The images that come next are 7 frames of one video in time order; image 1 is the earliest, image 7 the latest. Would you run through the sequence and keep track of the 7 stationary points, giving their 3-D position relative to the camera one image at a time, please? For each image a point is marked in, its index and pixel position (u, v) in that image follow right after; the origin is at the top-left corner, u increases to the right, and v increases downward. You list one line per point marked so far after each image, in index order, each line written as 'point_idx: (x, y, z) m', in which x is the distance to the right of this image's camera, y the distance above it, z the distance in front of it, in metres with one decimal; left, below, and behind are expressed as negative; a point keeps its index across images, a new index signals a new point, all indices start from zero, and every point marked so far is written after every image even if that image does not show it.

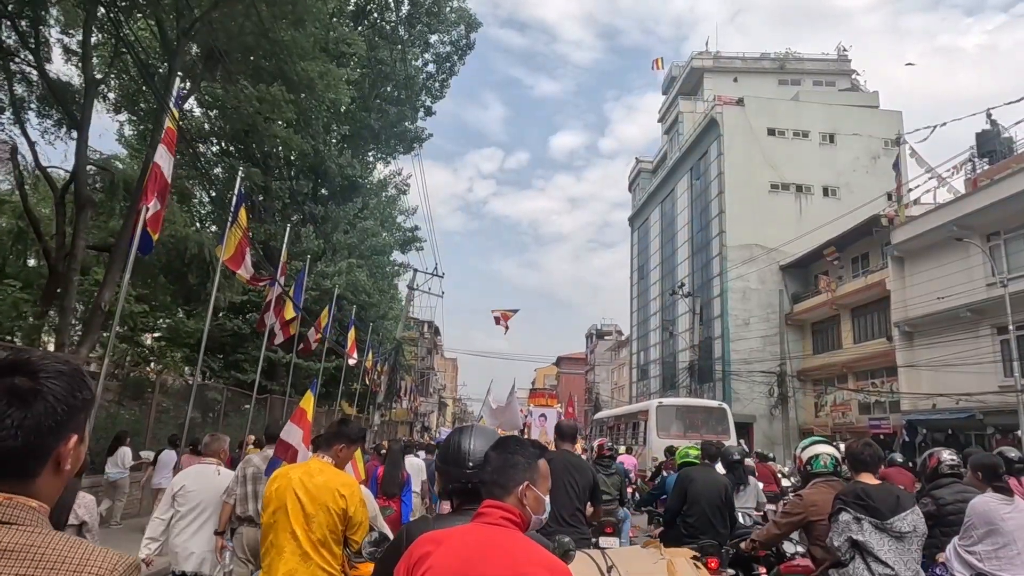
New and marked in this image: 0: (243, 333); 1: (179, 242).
0: (-7.5, -1.2, +19.0) m
1: (-7.4, +1.0, +14.9) m
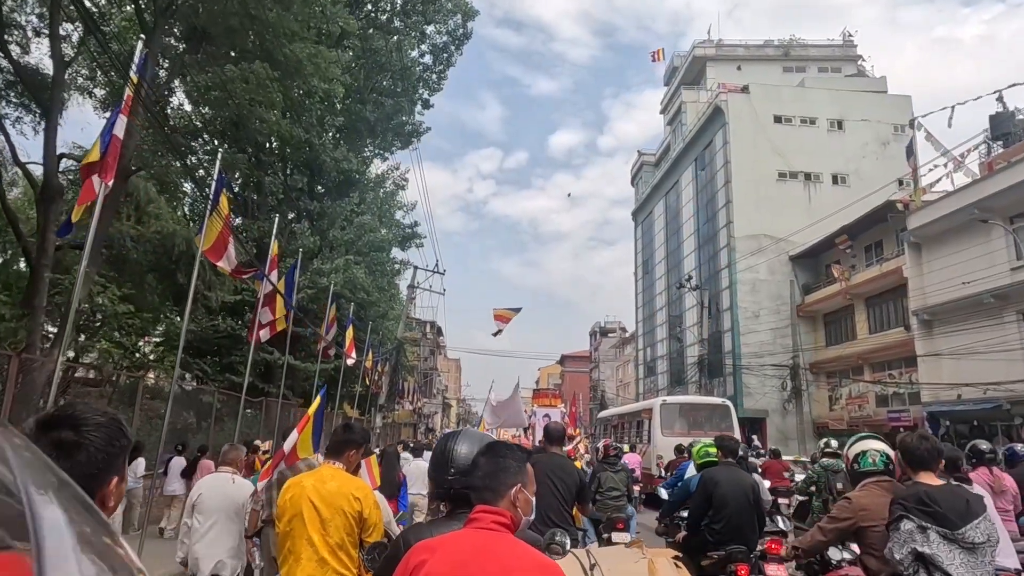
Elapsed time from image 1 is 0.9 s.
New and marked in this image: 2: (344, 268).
0: (-7.3, -1.2, +18.3) m
1: (-7.3, +1.0, +14.2) m
2: (-4.9, +0.6, +19.7) m
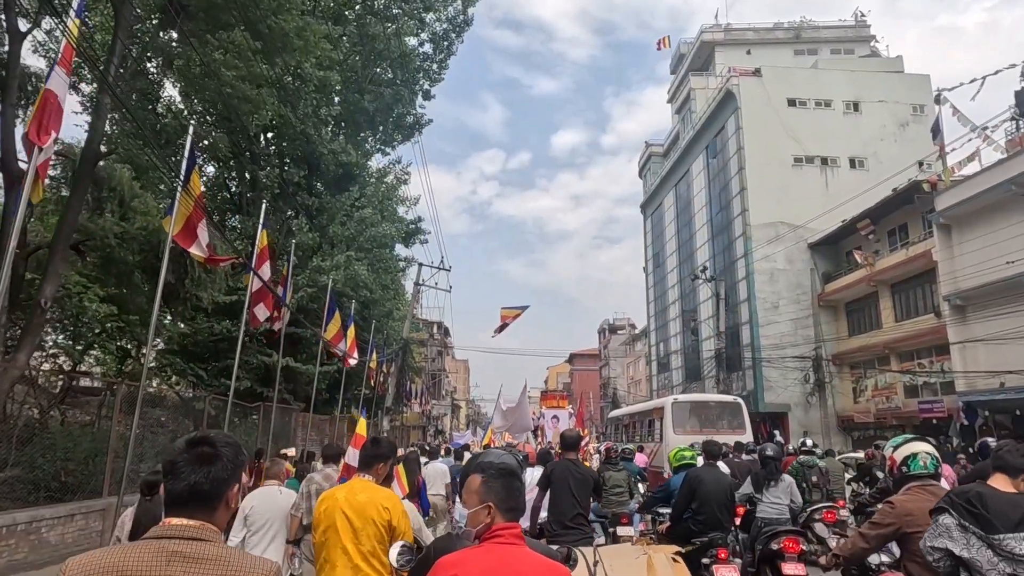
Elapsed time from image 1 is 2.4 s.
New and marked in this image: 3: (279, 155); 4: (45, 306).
0: (-7.1, -1.2, +17.4) m
1: (-7.1, +1.0, +13.3) m
2: (-4.6, +0.6, +18.8) m
3: (-6.7, +3.8, +19.2) m
4: (-6.5, -0.3, +9.5) m
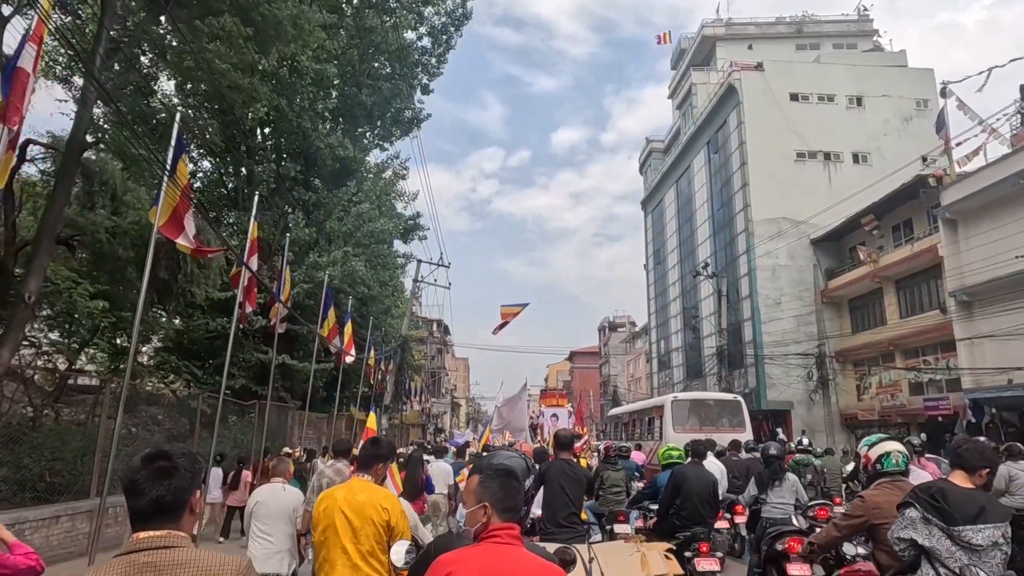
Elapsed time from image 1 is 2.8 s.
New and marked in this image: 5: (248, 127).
0: (-7.1, -1.1, +17.1) m
1: (-7.1, +1.1, +13.0) m
2: (-4.6, +0.7, +18.5) m
3: (-6.7, +3.9, +18.9) m
4: (-6.5, -0.2, +9.2) m
5: (-6.9, +4.2, +17.7) m
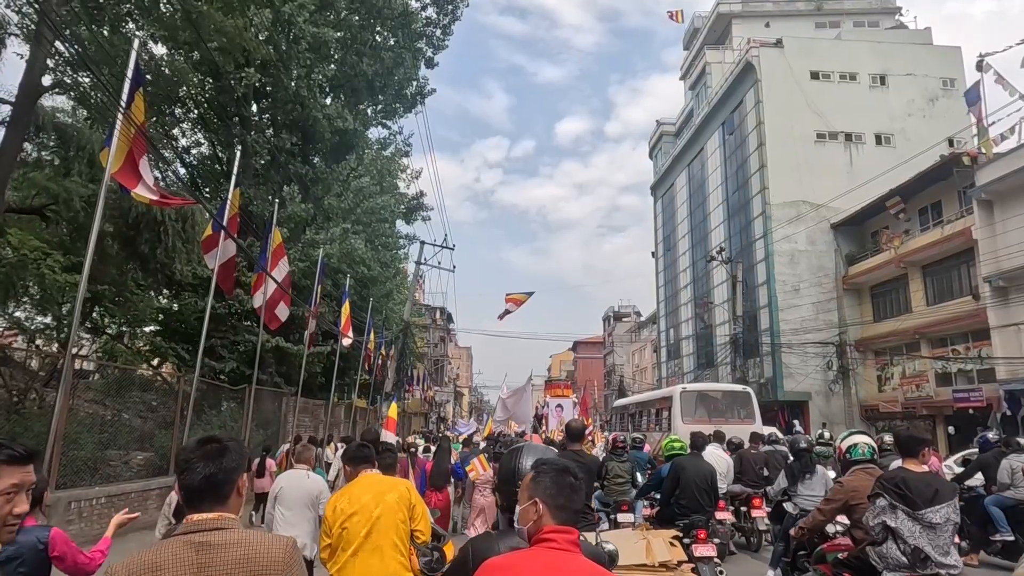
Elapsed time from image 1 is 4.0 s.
0: (-6.9, -0.6, +16.1) m
1: (-6.9, +1.5, +12.0) m
2: (-4.4, +1.3, +17.4) m
3: (-6.4, +4.5, +17.9) m
4: (-6.3, +0.2, +8.2) m
5: (-6.6, +4.8, +16.6) m
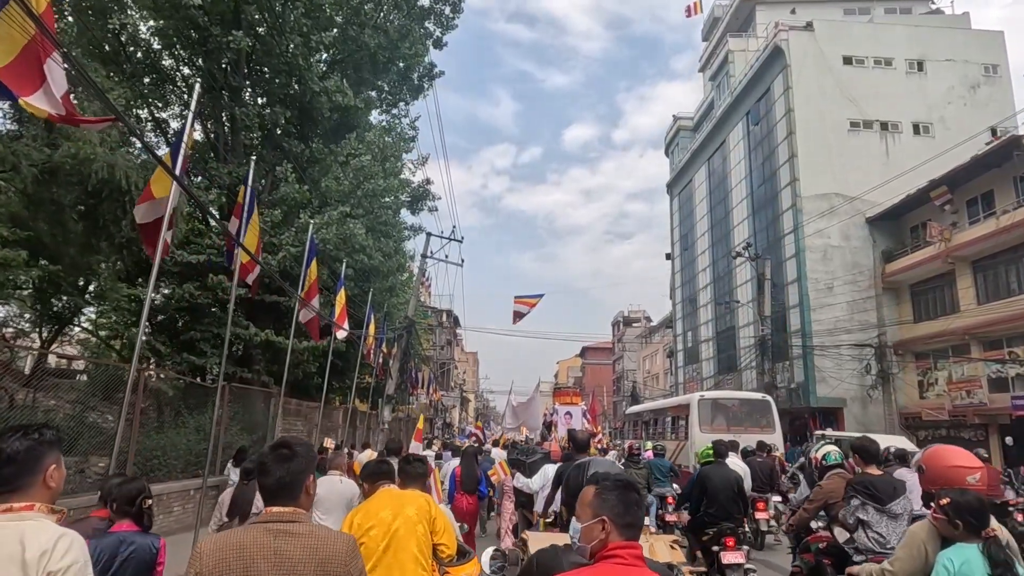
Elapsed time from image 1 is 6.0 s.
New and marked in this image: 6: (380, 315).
0: (-6.5, -0.4, +14.5) m
1: (-6.6, +1.8, +10.4) m
2: (-4.0, +1.5, +15.8) m
3: (-6.0, +4.7, +16.3) m
4: (-6.1, +0.5, +6.6) m
5: (-6.3, +5.0, +15.1) m
6: (-3.8, -0.8, +19.9) m
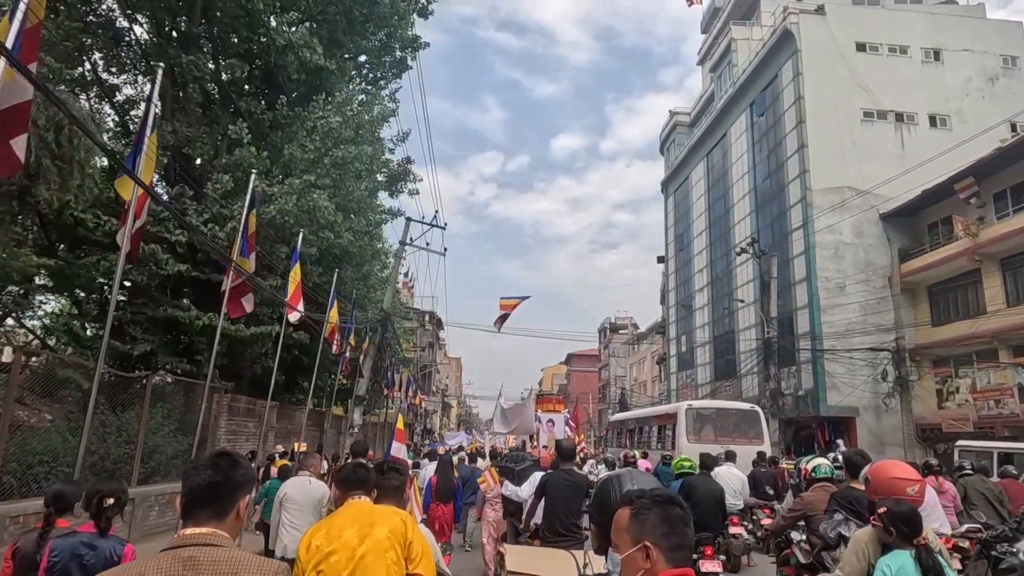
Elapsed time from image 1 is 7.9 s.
0: (-6.8, +0.1, +12.3) m
1: (-6.7, +2.3, +8.3) m
2: (-4.3, +1.9, +13.8) m
3: (-6.2, +5.1, +14.2) m
4: (-6.1, +1.1, +4.5) m
5: (-6.4, +5.4, +13.0) m
6: (-4.2, -0.5, +17.9) m
